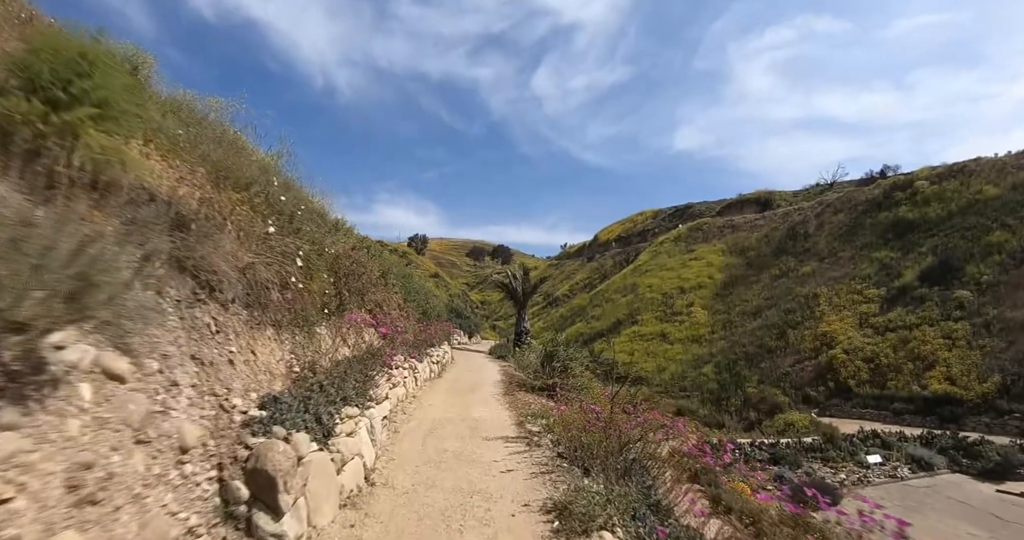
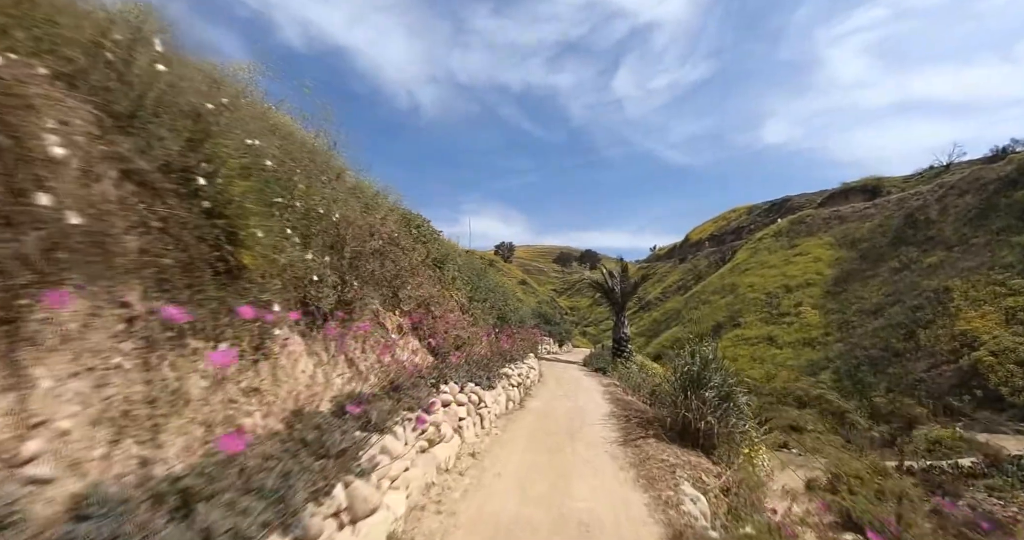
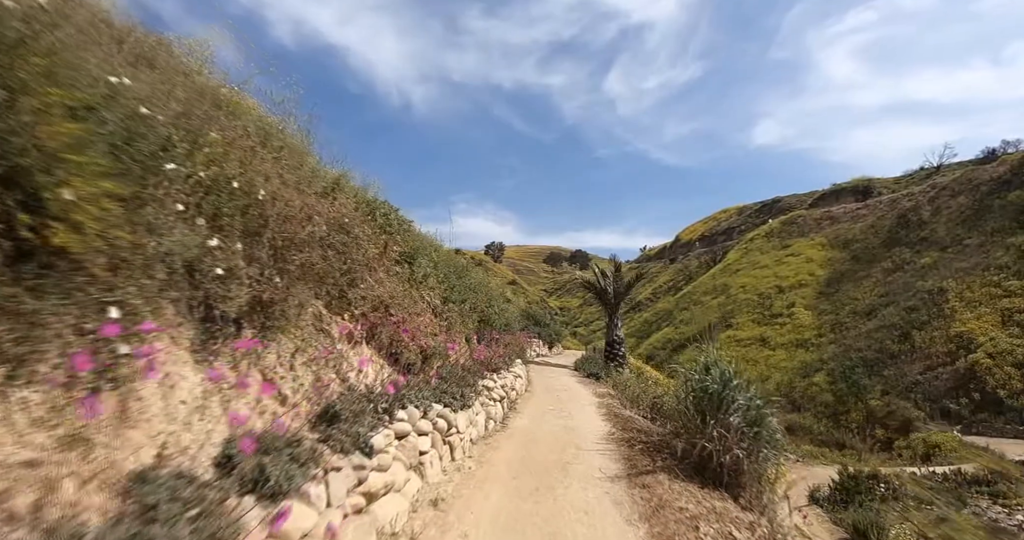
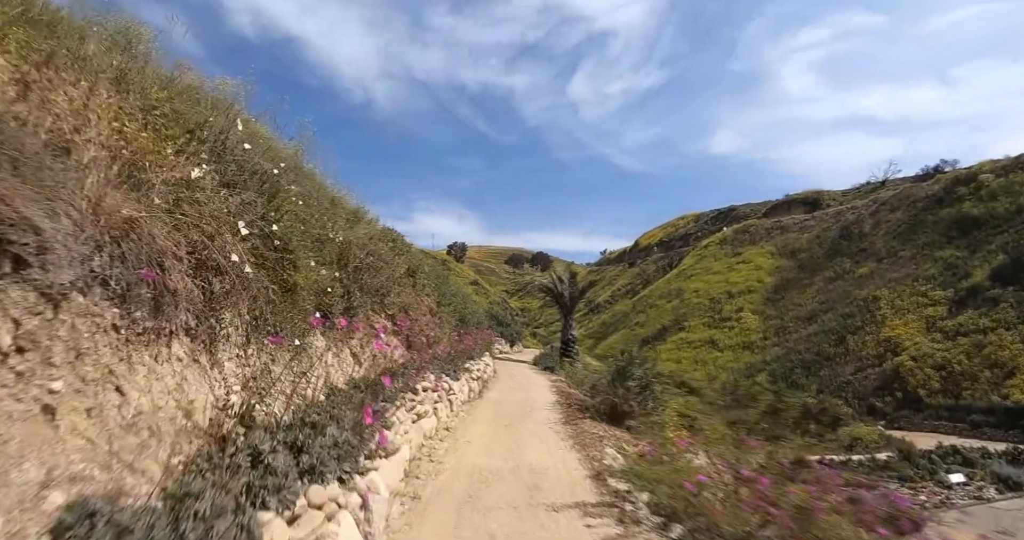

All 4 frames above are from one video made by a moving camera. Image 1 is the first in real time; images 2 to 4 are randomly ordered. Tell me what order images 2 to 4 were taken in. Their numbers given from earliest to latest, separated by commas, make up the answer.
4, 2, 3
